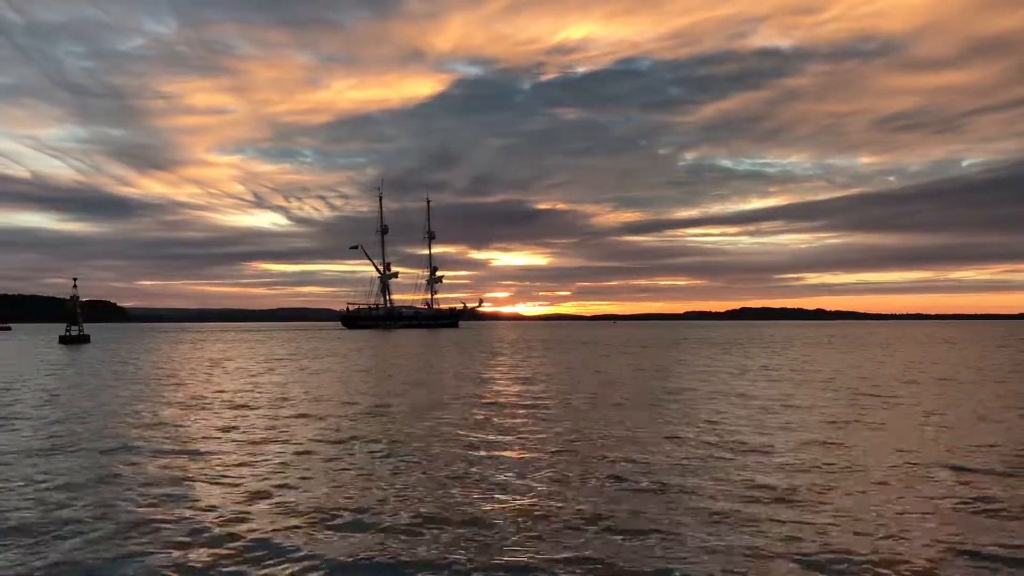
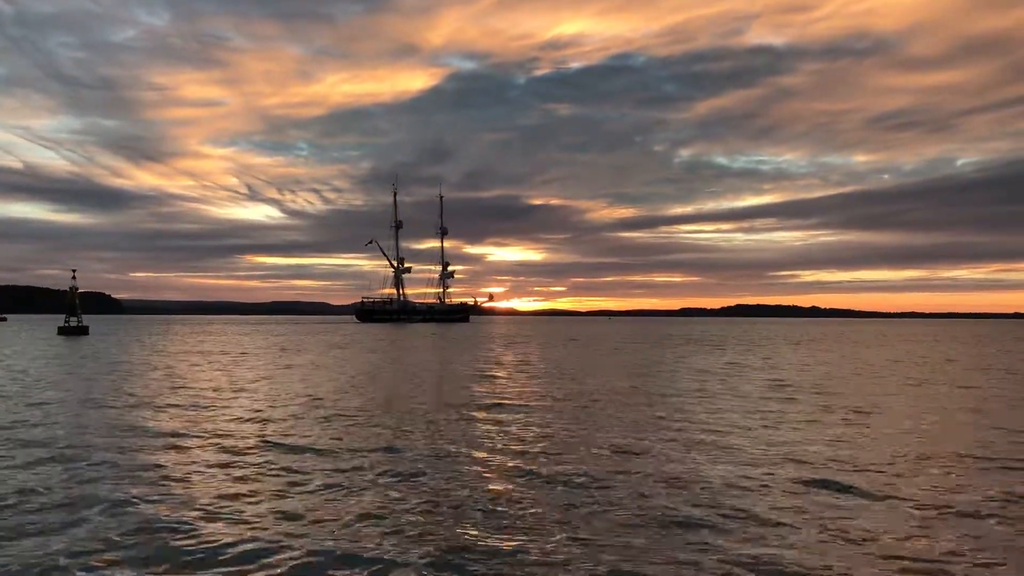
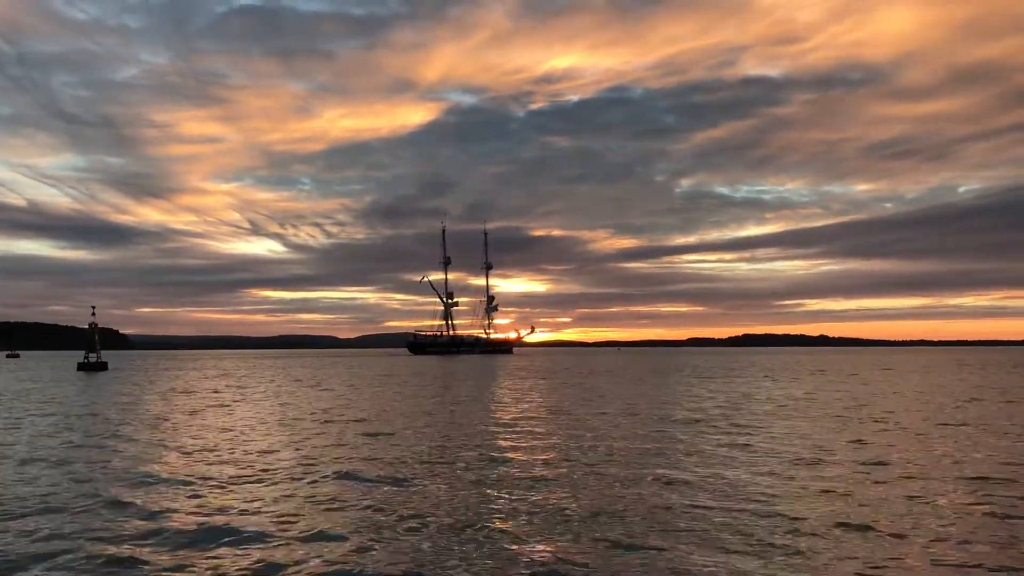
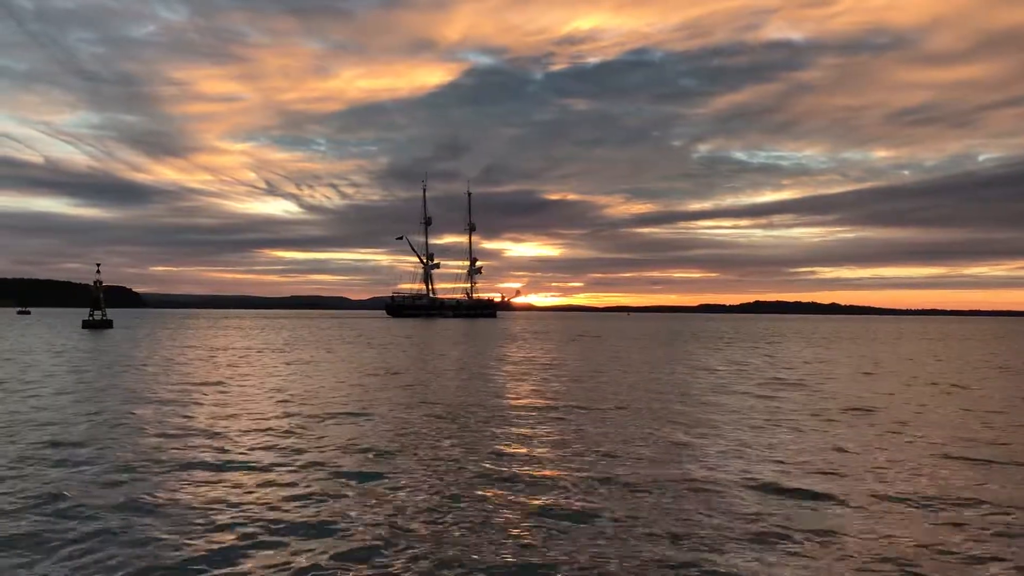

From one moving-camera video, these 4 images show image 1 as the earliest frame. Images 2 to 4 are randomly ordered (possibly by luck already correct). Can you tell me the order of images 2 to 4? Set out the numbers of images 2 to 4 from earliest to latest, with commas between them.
2, 4, 3
